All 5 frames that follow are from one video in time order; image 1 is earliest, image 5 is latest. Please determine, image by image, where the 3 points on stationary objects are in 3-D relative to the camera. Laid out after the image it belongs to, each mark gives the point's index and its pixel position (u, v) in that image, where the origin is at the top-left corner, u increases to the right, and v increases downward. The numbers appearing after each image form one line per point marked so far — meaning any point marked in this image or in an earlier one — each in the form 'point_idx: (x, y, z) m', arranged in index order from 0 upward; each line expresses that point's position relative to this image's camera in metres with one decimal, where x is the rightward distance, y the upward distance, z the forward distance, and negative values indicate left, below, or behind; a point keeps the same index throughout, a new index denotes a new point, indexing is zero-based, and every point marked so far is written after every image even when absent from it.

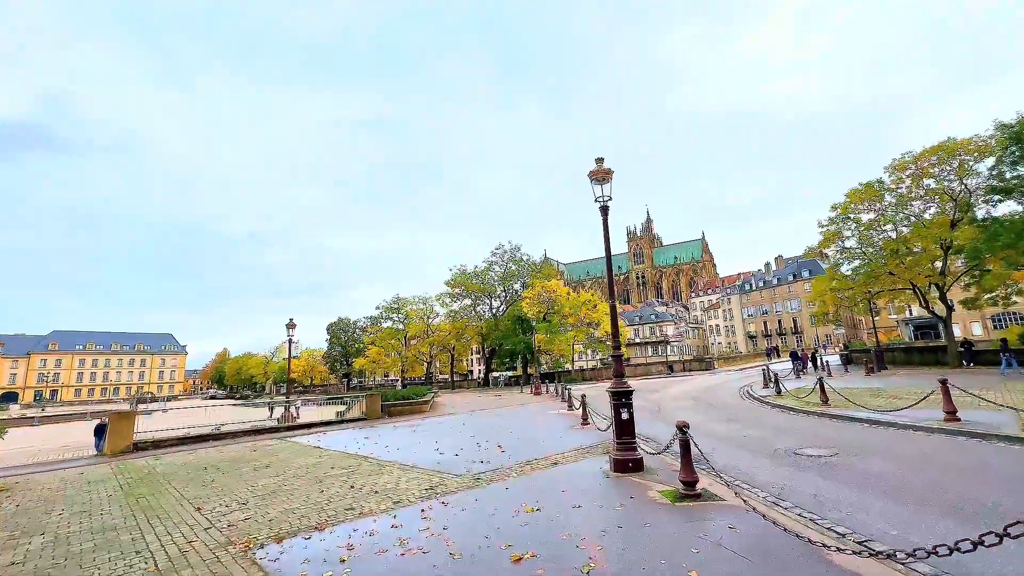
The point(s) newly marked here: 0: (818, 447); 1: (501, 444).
0: (+6.0, -3.1, +9.0) m
1: (-0.3, -3.8, +11.1) m
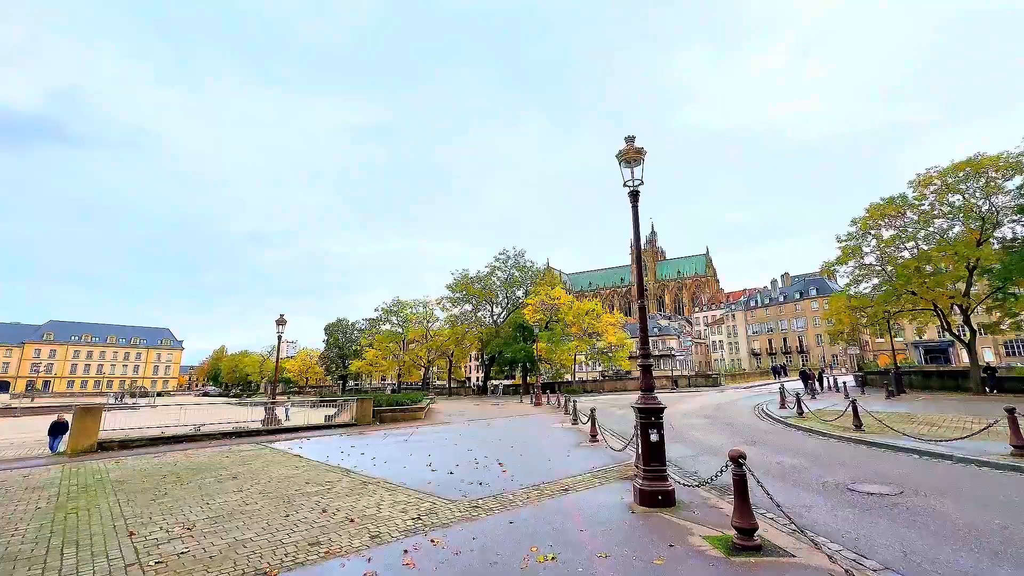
0: (+6.1, -3.3, +7.7) m
1: (-0.2, -3.8, +9.8) m
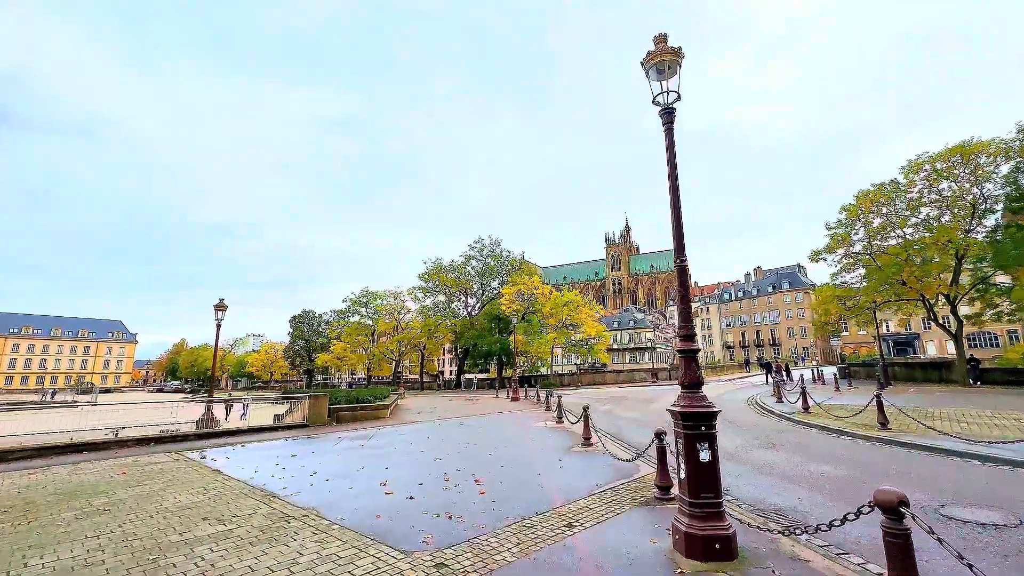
0: (+5.9, -2.8, +5.8) m
1: (-0.6, -3.2, +7.6) m
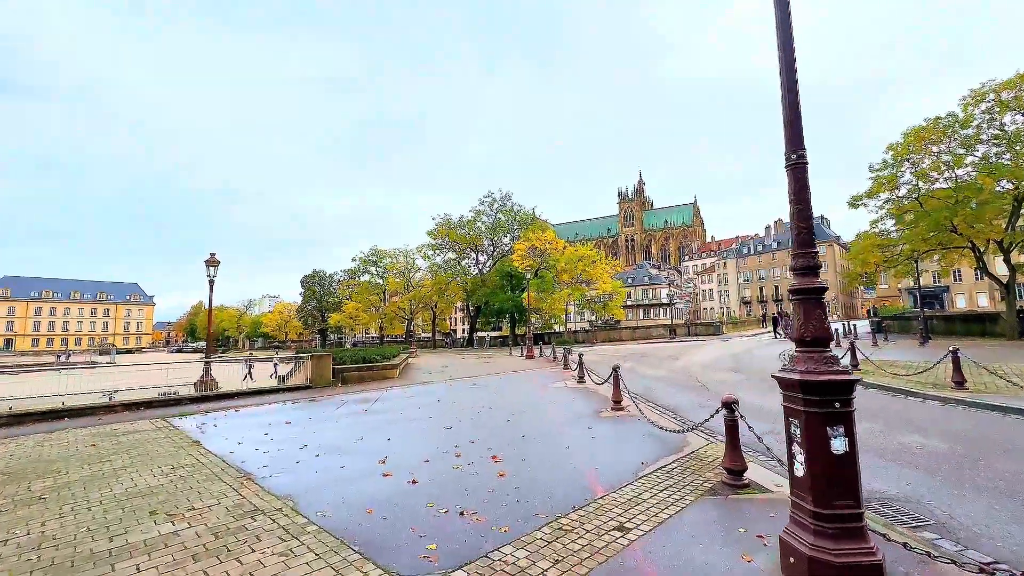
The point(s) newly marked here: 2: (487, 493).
0: (+6.2, -2.0, +4.4) m
1: (-0.2, -2.3, +6.3) m
2: (-0.3, -2.2, +4.9) m
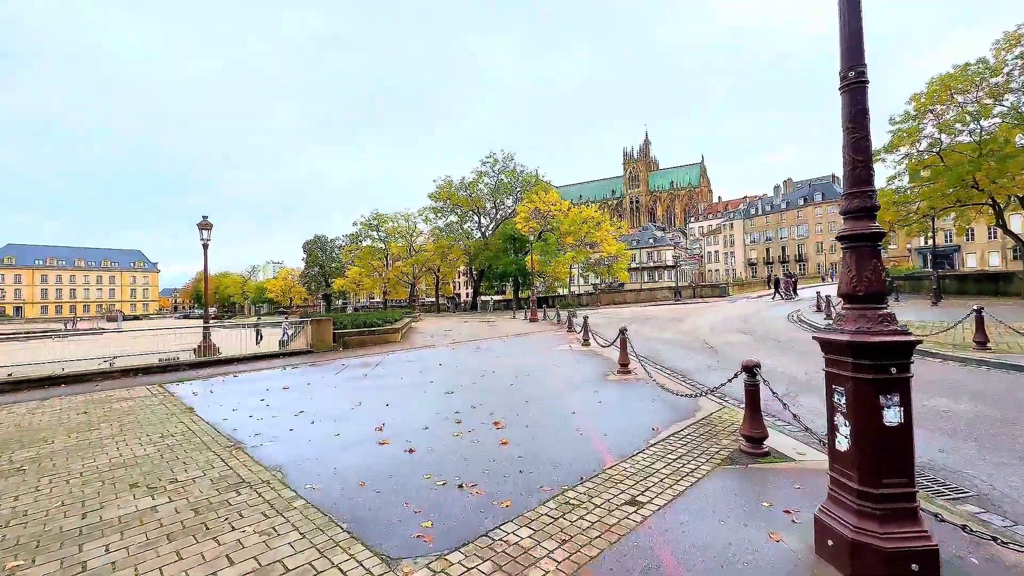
0: (+6.2, -1.5, +4.0) m
1: (-0.2, -1.8, +6.0) m
2: (-0.3, -1.8, +4.6) m
